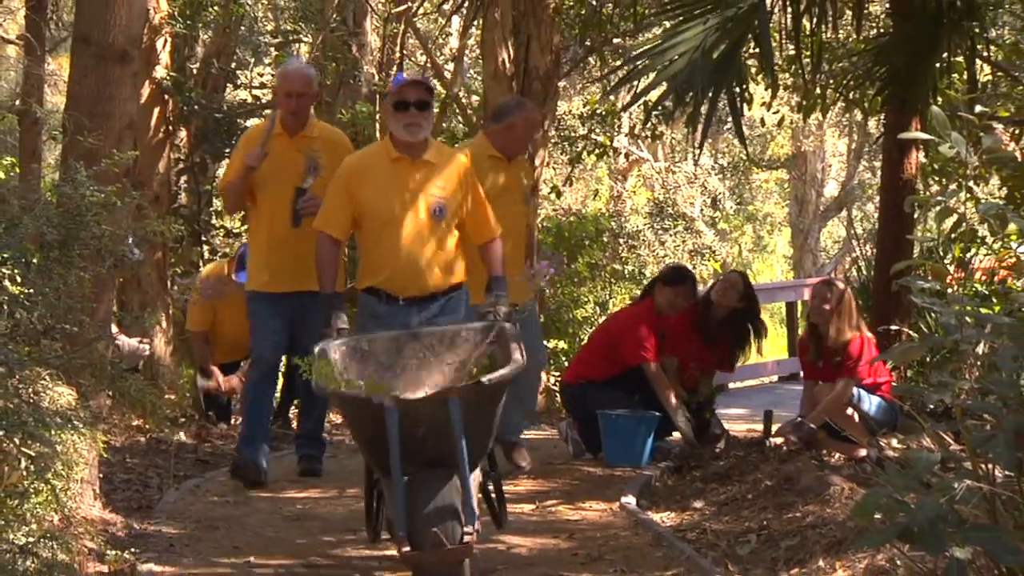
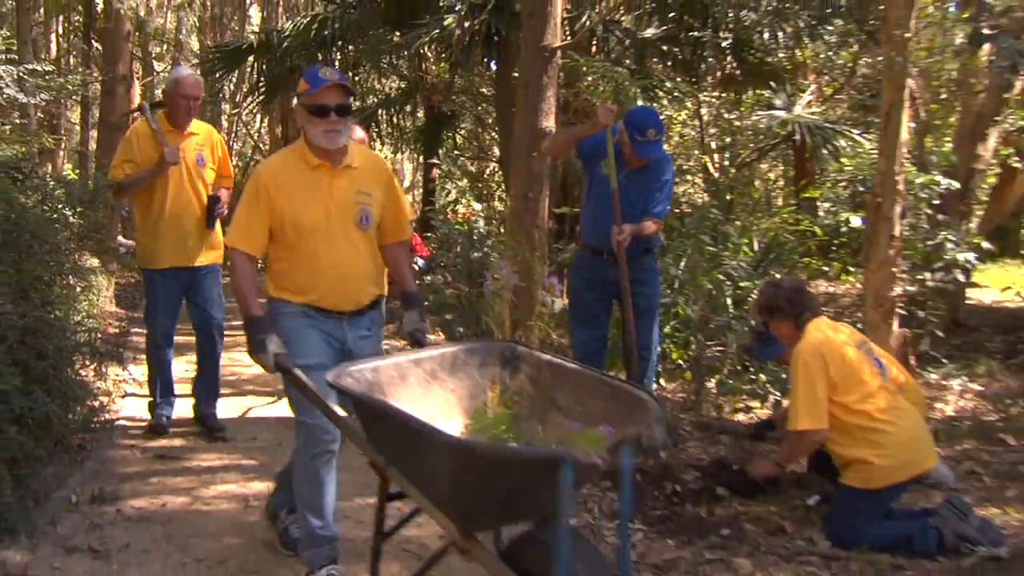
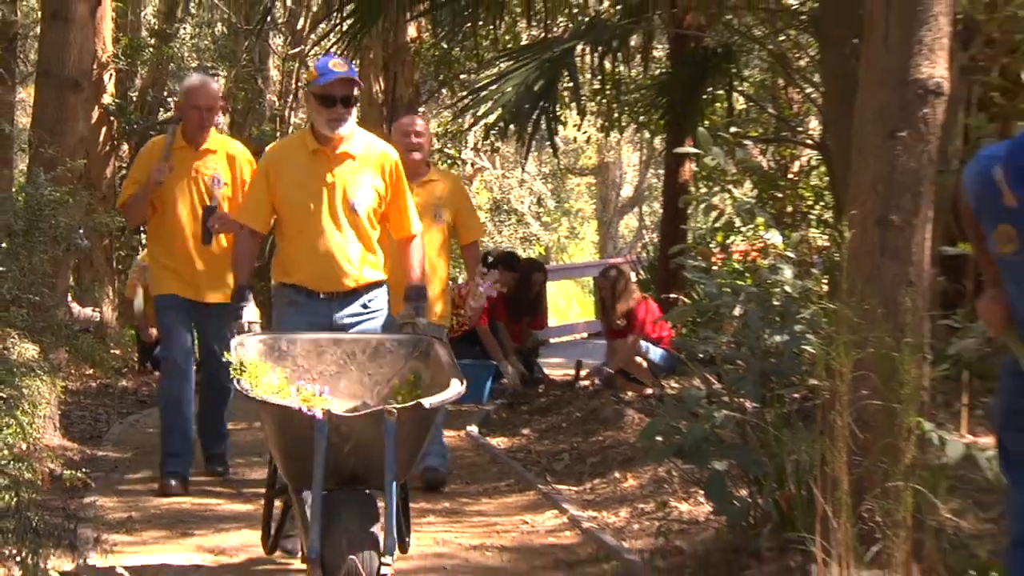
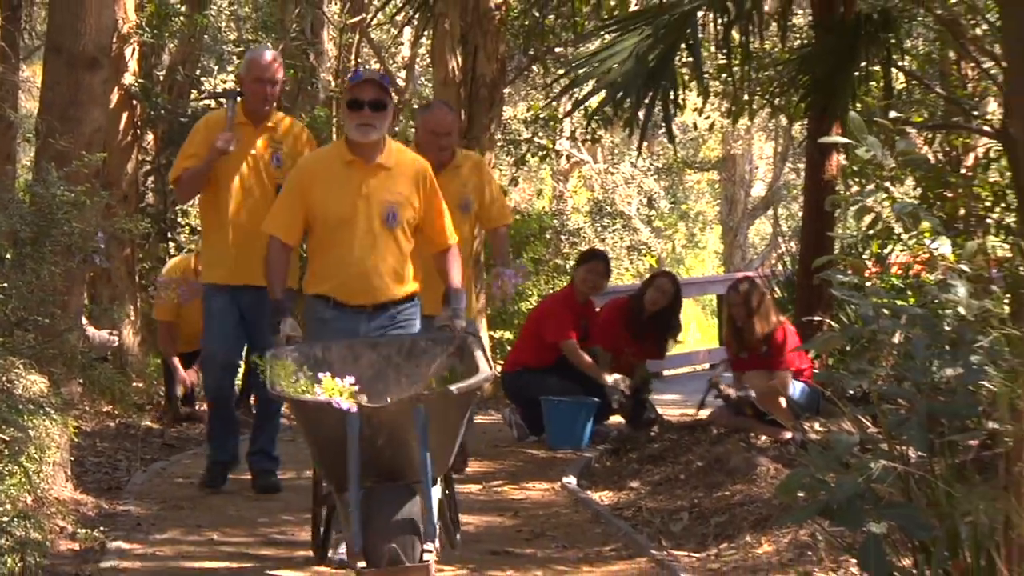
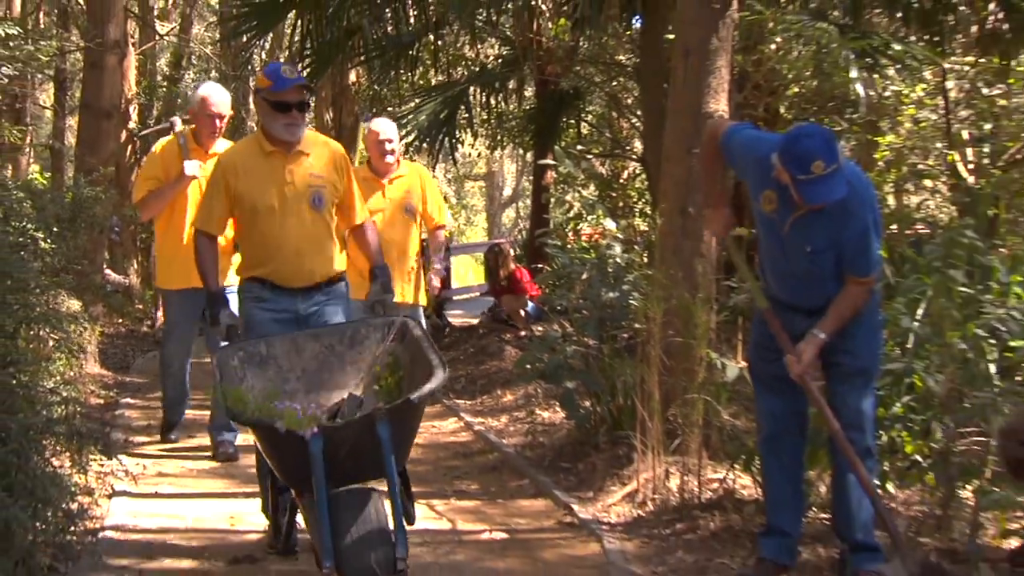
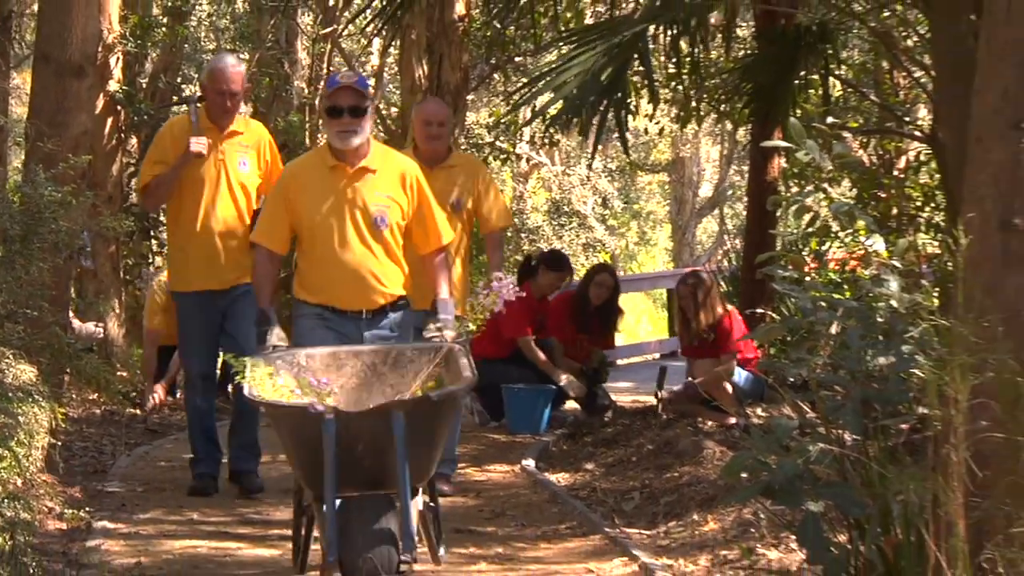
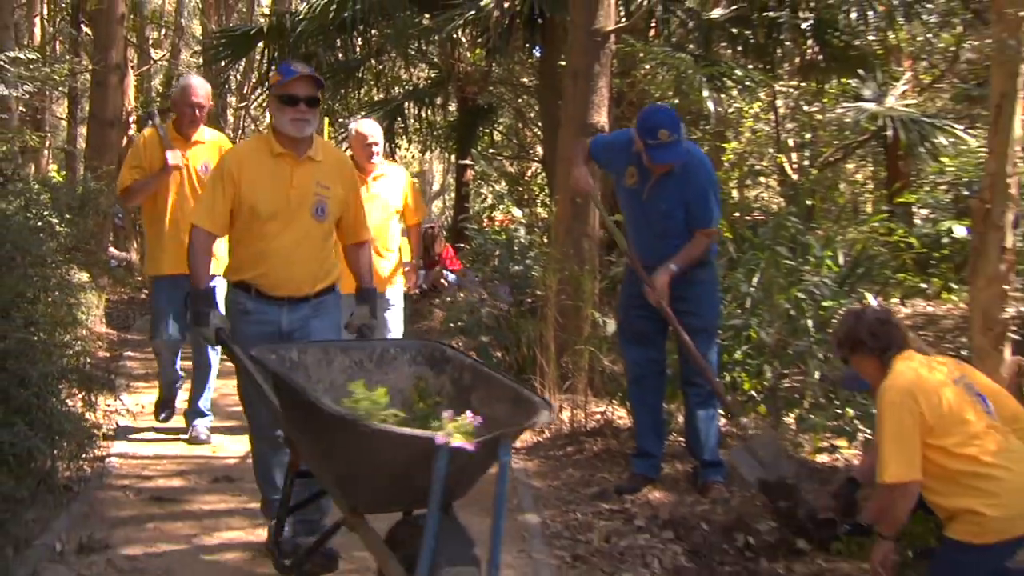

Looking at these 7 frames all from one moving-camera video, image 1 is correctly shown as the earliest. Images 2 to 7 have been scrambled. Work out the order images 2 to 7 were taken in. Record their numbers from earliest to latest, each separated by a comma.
4, 6, 3, 5, 7, 2
